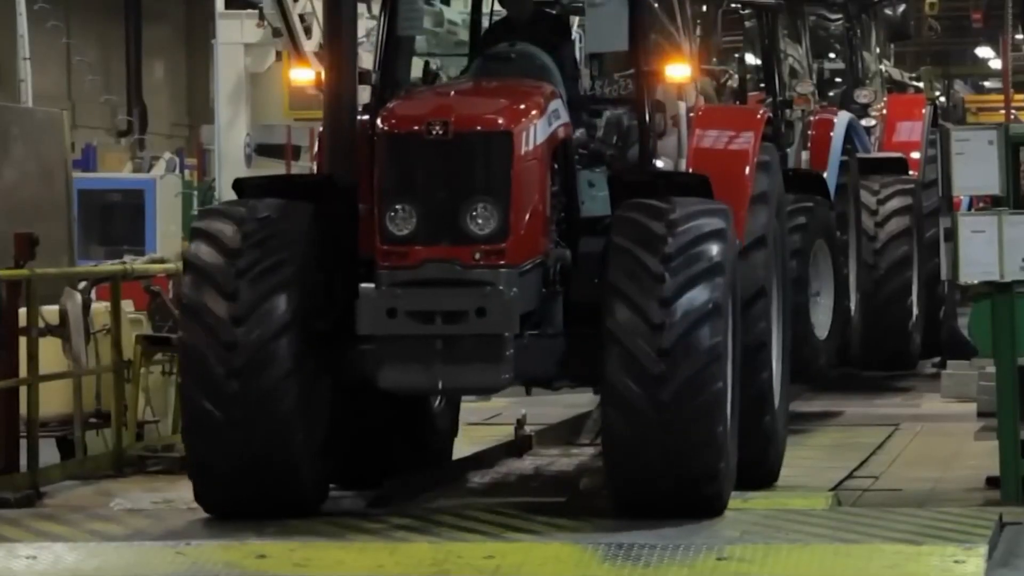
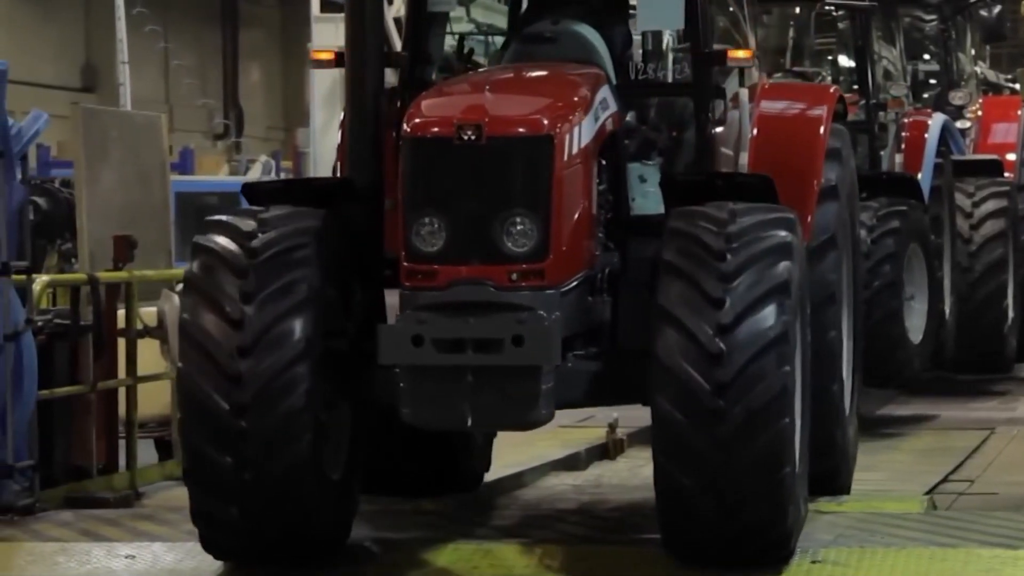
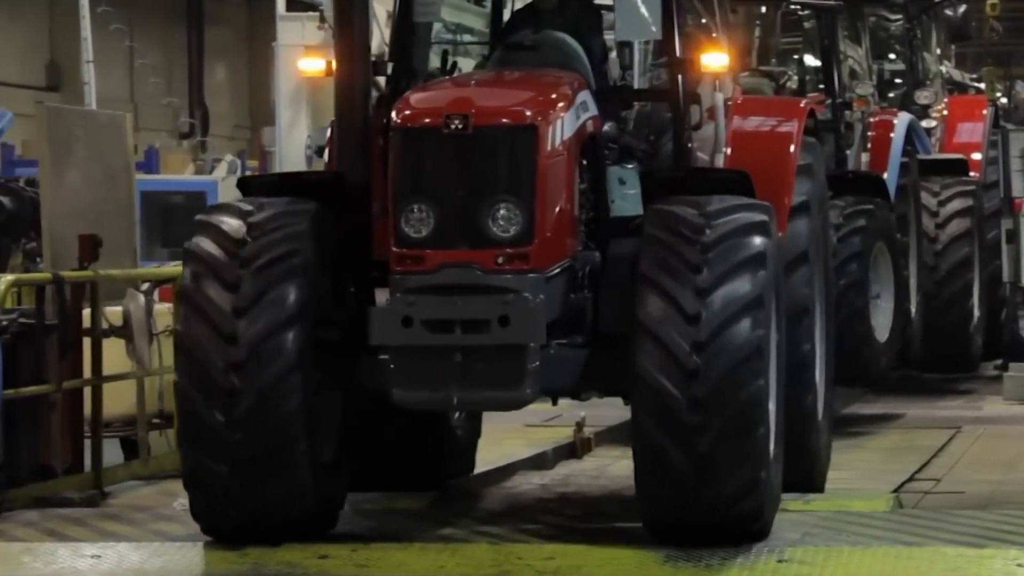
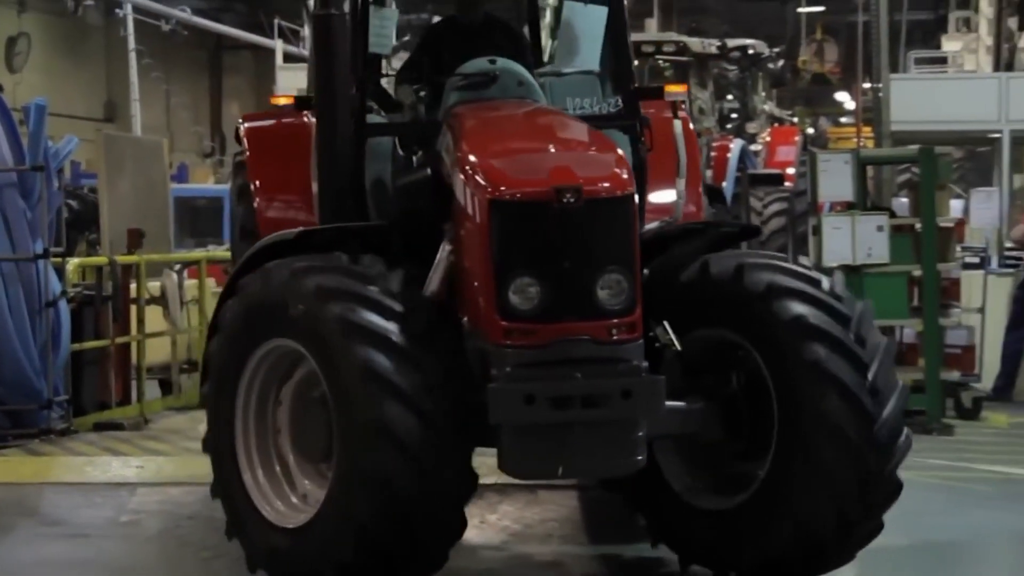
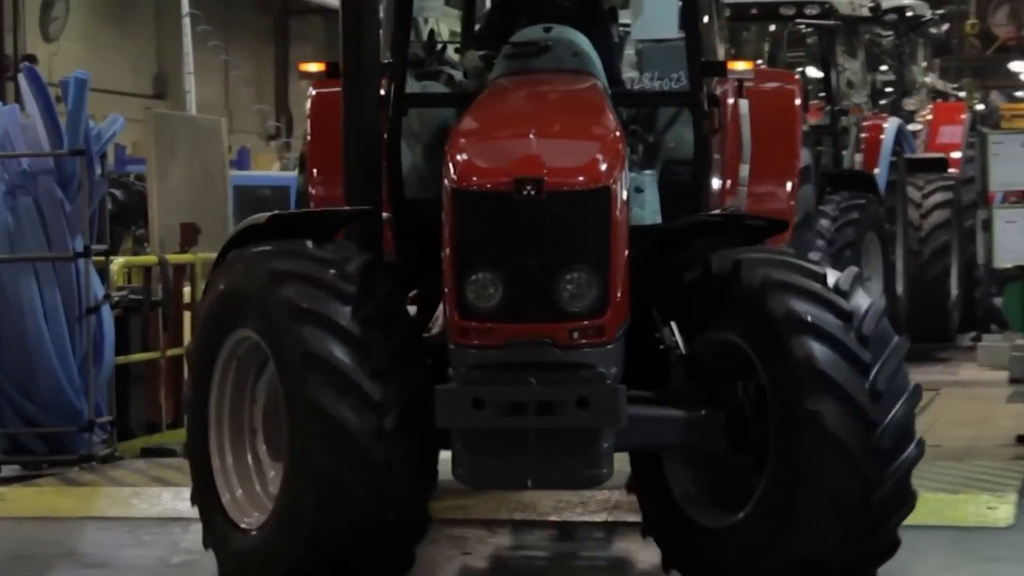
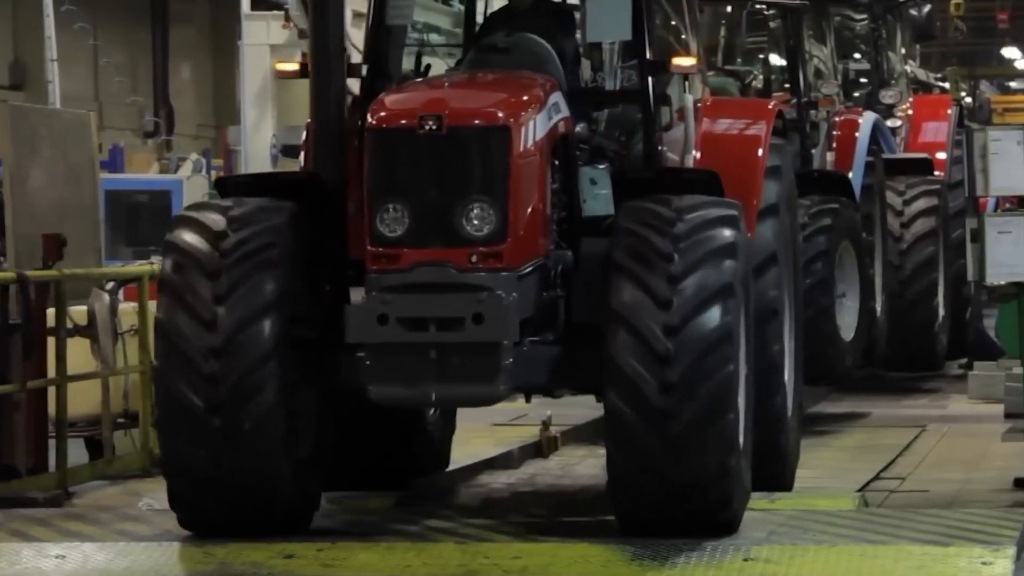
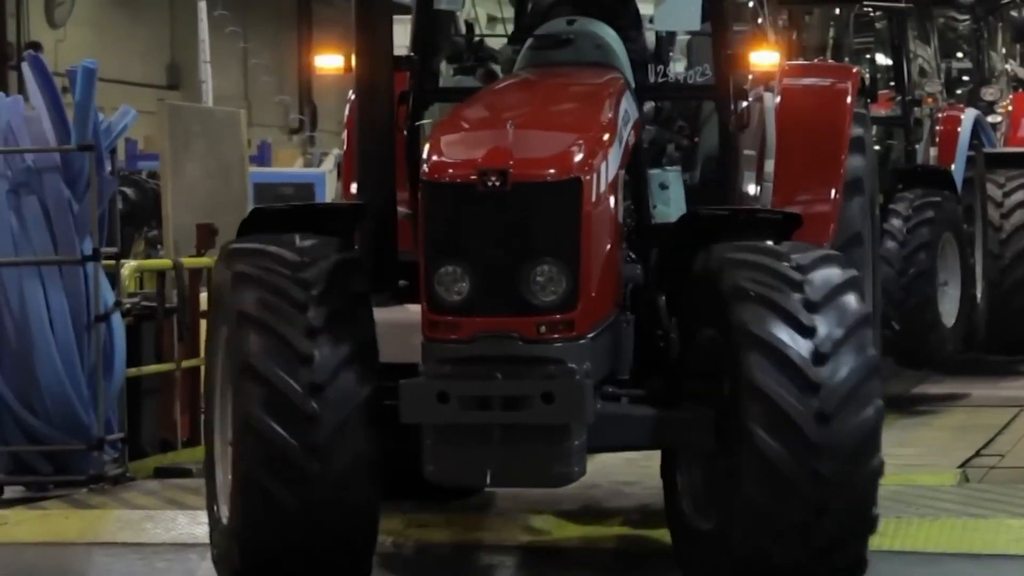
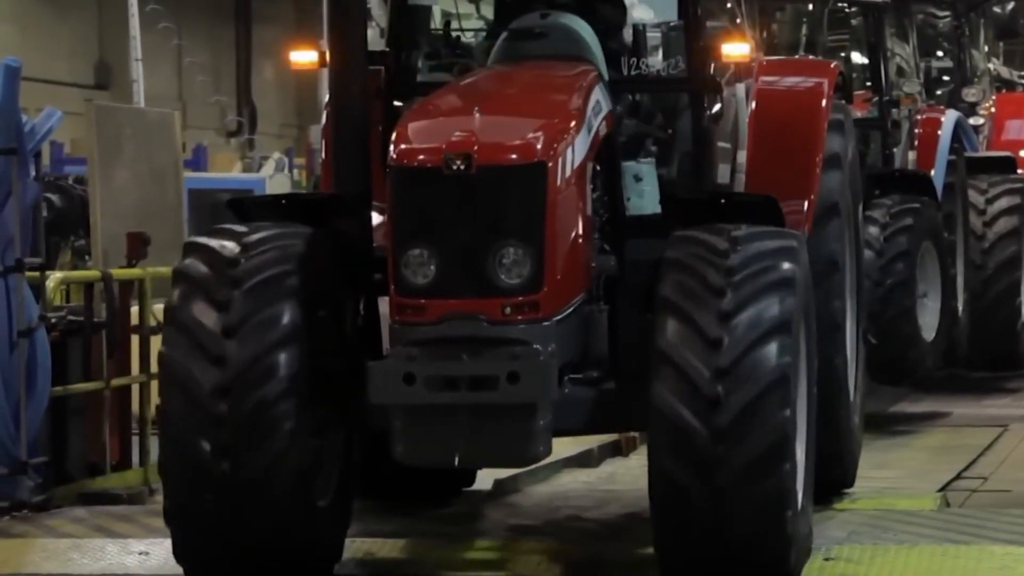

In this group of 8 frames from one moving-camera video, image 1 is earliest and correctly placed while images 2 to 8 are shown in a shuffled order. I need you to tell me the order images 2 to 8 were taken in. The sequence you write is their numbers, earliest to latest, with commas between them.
6, 3, 2, 8, 7, 5, 4
